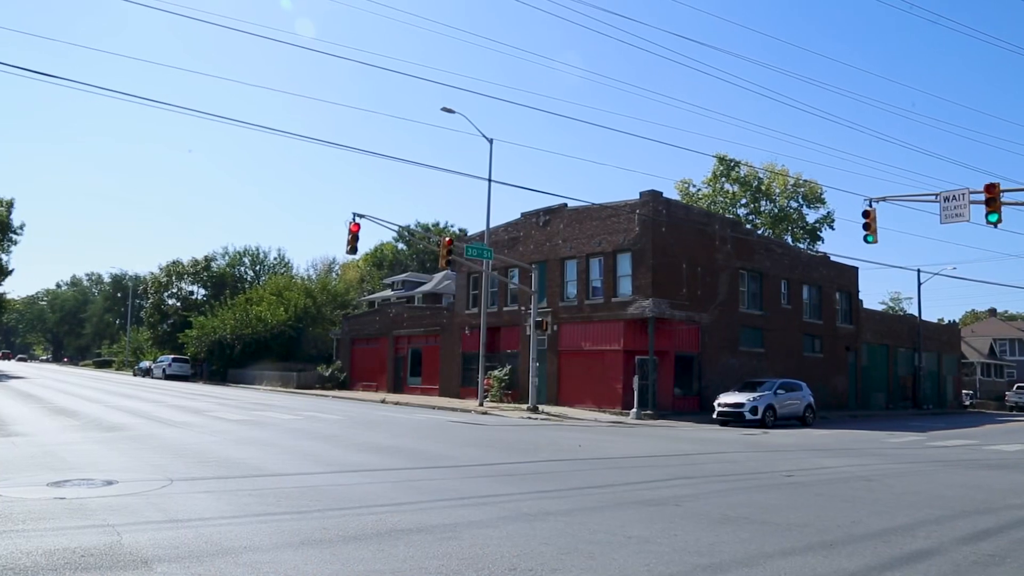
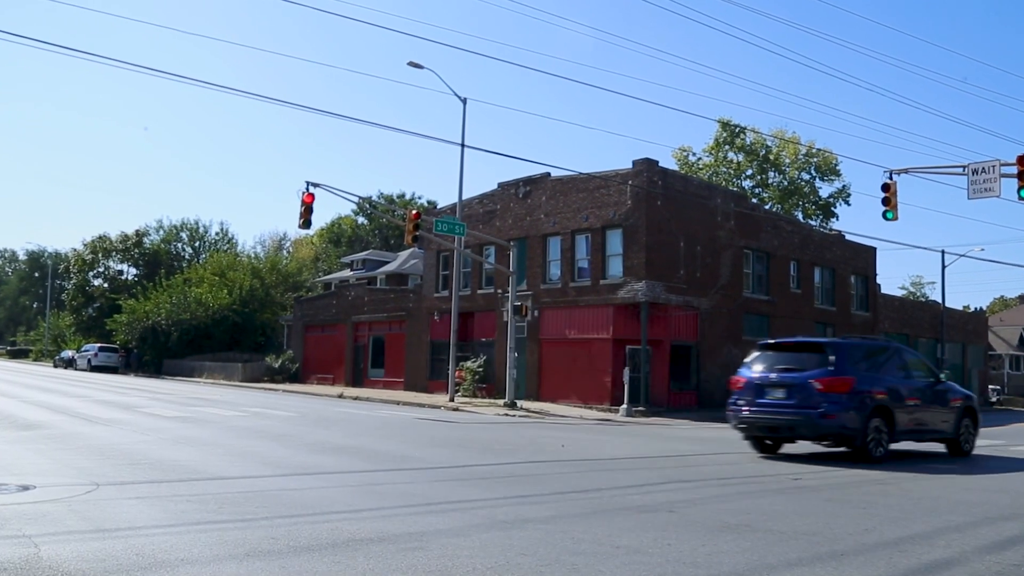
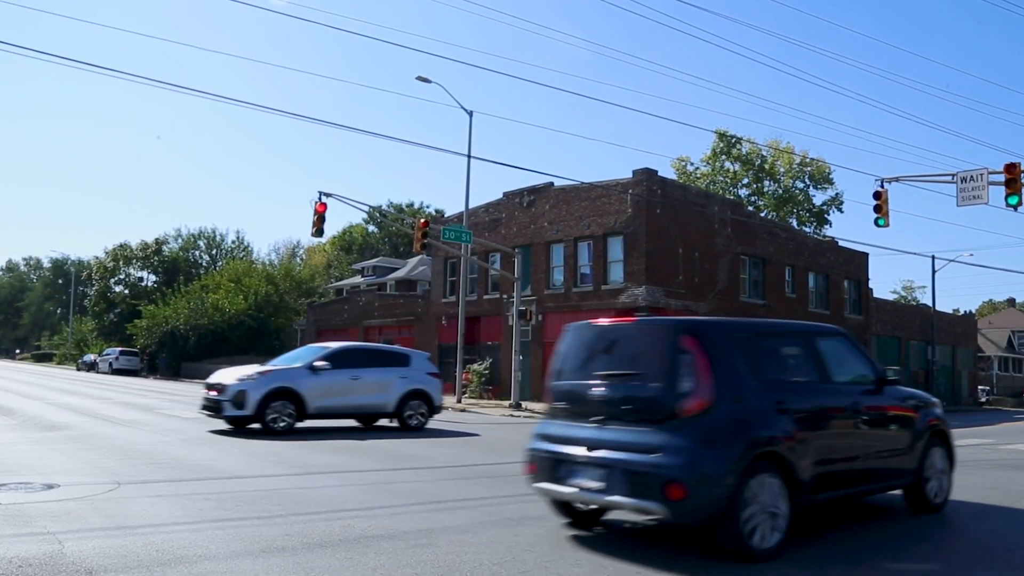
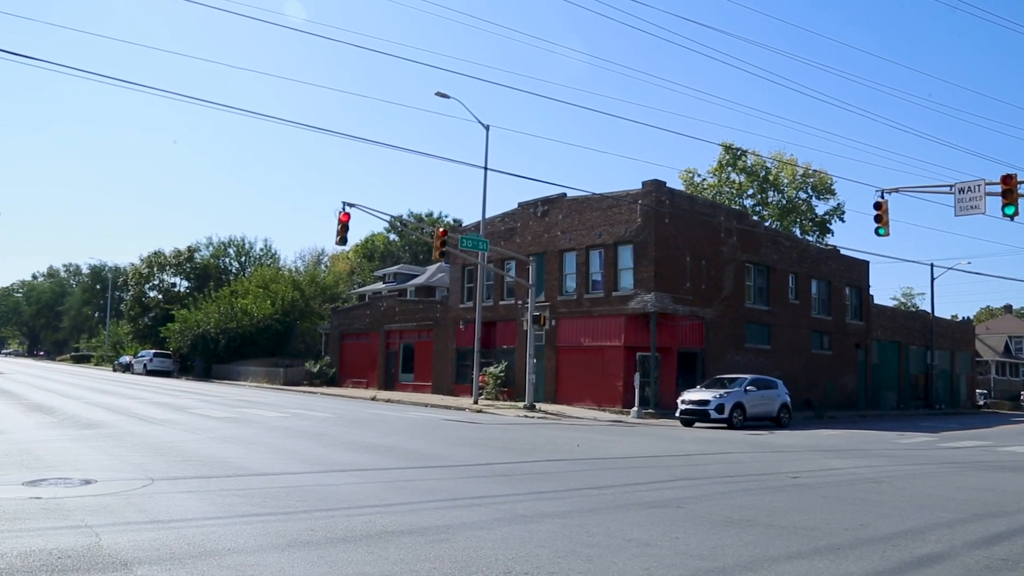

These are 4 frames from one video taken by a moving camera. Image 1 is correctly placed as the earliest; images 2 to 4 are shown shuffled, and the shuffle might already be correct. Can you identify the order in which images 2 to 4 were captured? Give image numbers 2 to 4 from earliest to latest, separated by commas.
4, 3, 2
